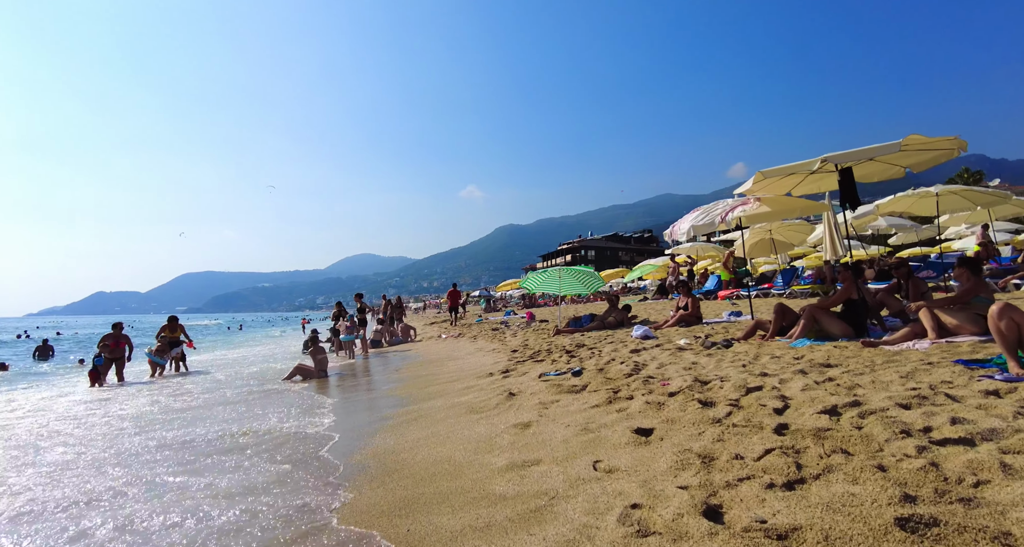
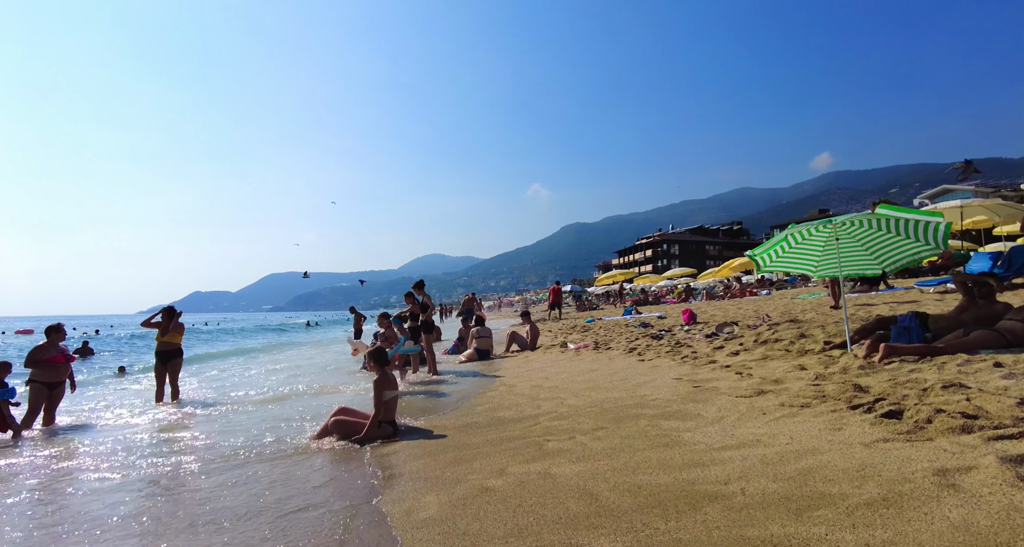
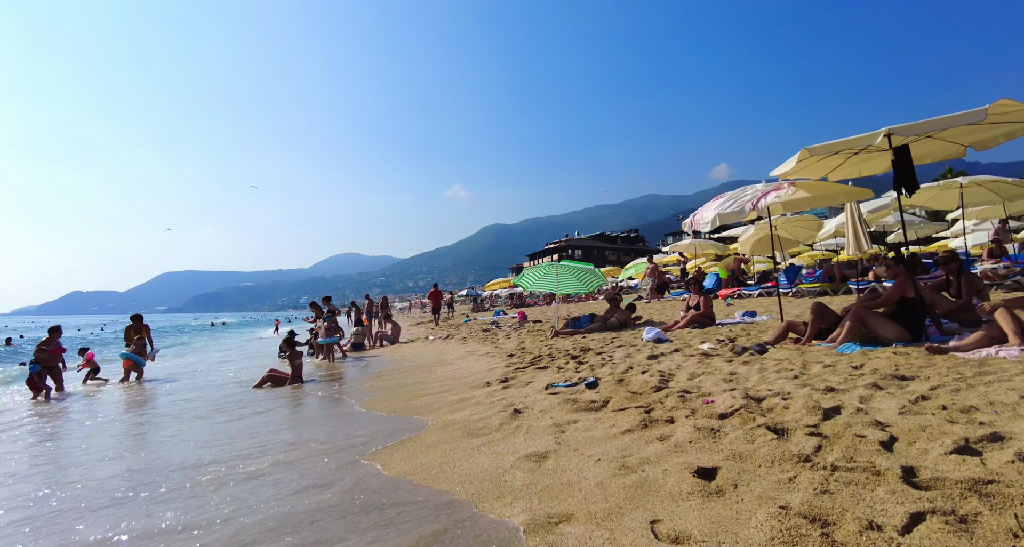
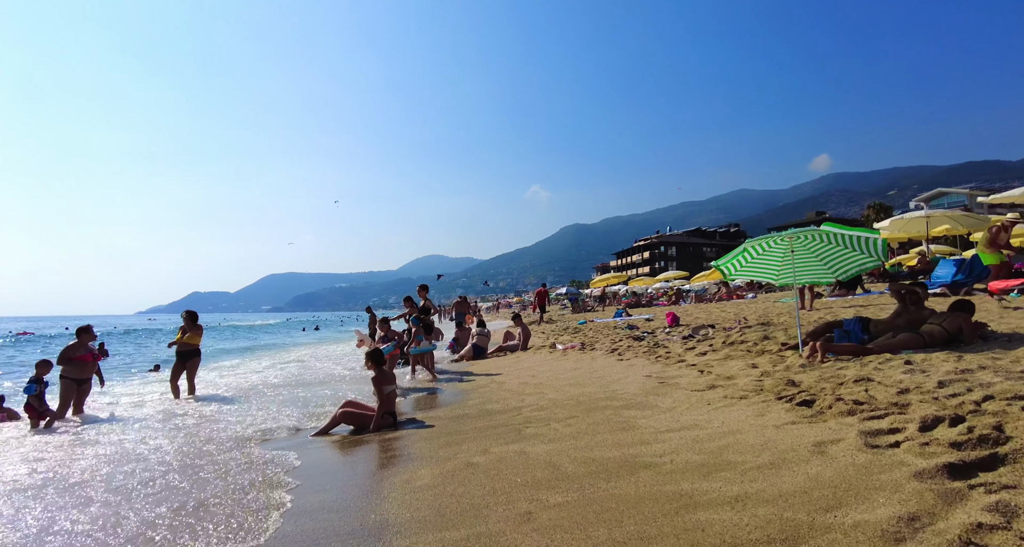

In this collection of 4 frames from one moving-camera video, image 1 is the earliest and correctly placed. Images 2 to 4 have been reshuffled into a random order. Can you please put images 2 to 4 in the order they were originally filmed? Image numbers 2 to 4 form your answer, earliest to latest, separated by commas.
3, 4, 2
